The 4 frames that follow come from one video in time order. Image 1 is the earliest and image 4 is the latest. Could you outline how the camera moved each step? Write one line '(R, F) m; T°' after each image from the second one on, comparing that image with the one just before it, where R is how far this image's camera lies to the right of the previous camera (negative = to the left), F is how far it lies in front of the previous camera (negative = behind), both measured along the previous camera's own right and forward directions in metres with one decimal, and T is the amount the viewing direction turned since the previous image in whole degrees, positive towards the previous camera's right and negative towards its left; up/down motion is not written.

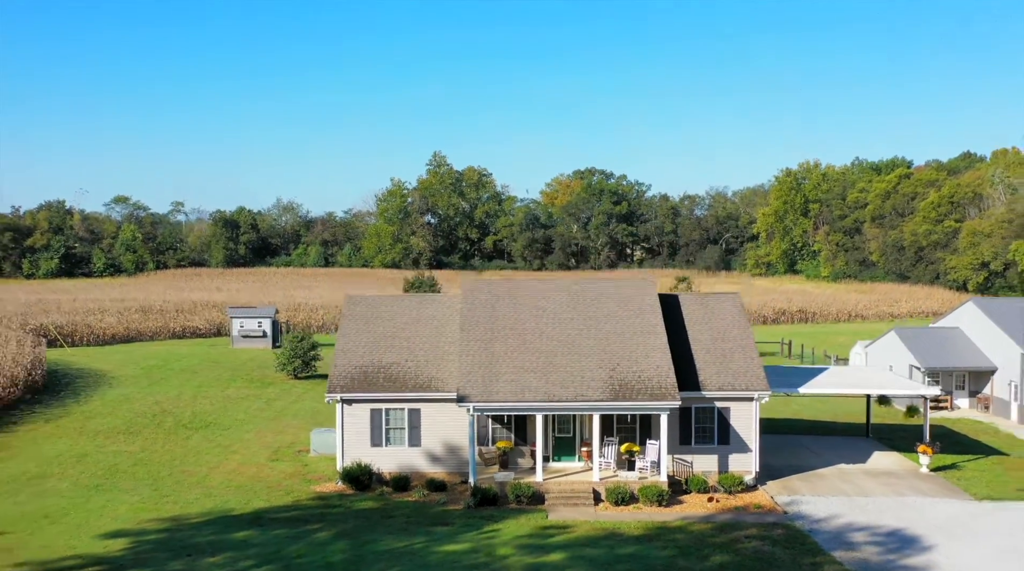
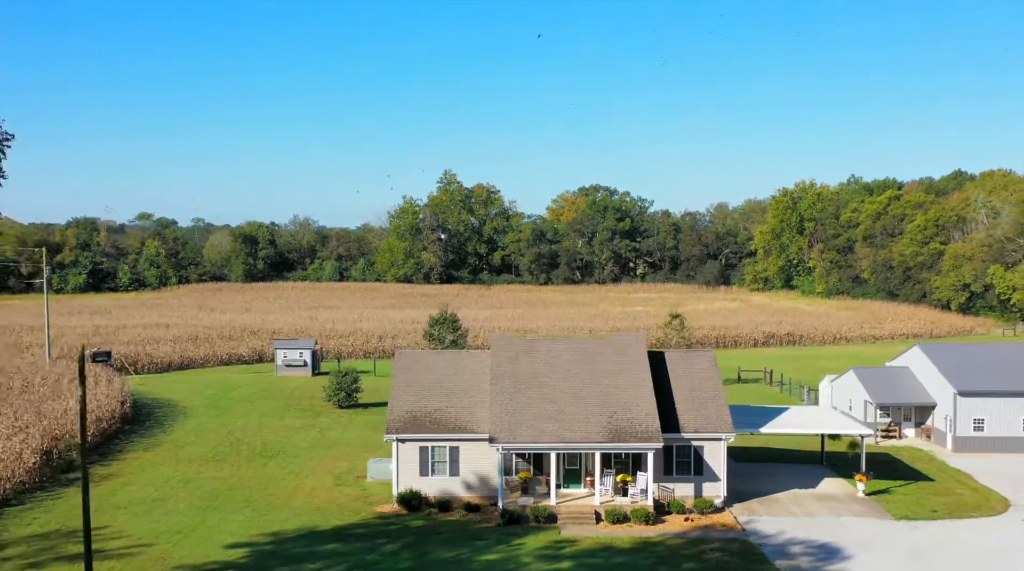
(-0.1, -2.1) m; 0°
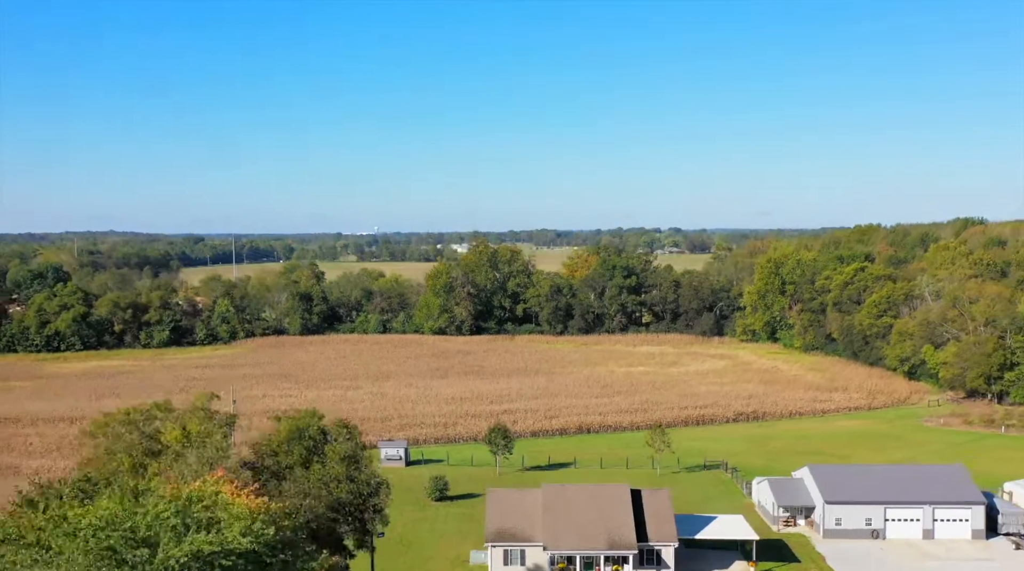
(-0.5, -8.1) m; -1°
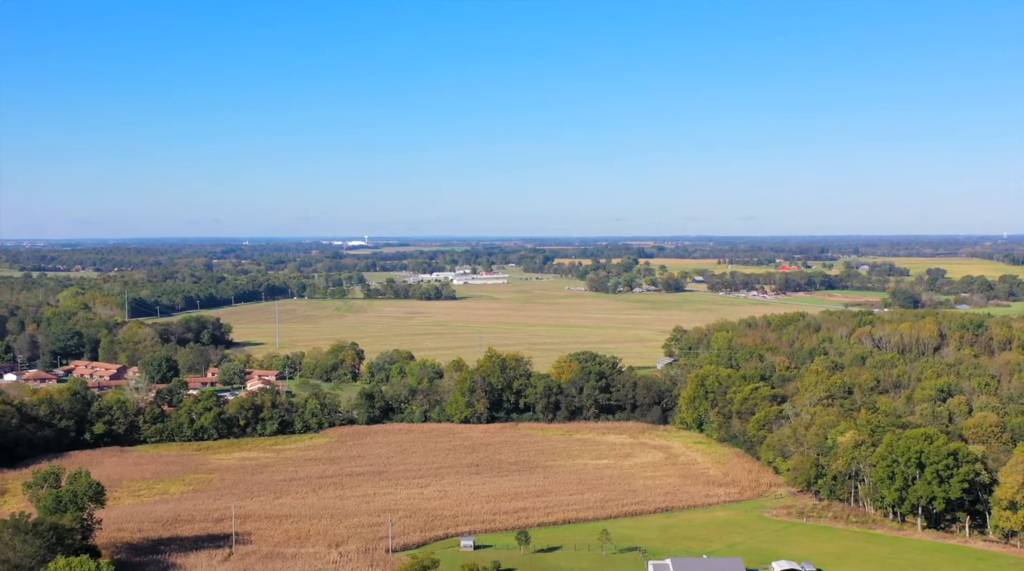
(-1.5, -25.1) m; +1°
